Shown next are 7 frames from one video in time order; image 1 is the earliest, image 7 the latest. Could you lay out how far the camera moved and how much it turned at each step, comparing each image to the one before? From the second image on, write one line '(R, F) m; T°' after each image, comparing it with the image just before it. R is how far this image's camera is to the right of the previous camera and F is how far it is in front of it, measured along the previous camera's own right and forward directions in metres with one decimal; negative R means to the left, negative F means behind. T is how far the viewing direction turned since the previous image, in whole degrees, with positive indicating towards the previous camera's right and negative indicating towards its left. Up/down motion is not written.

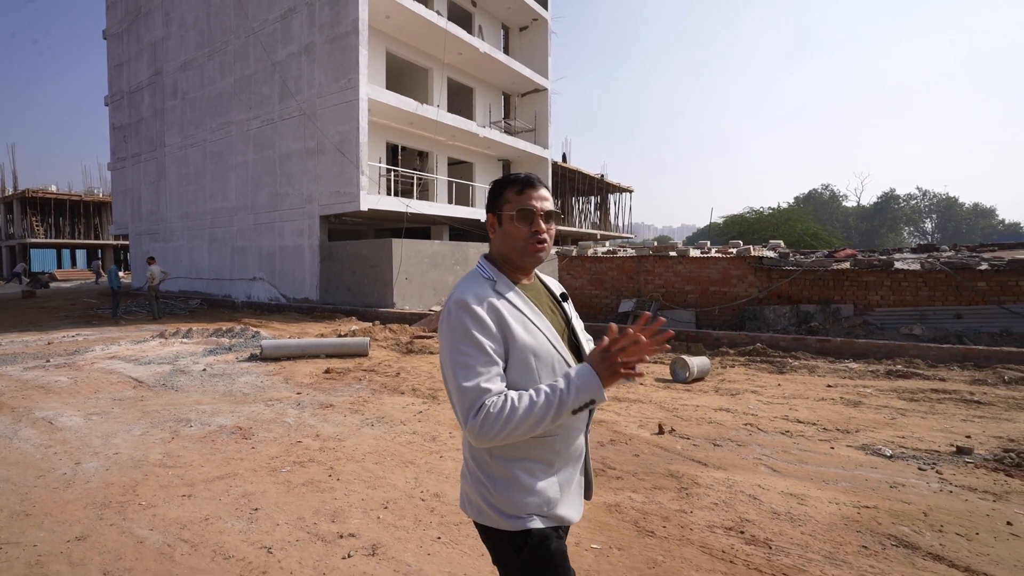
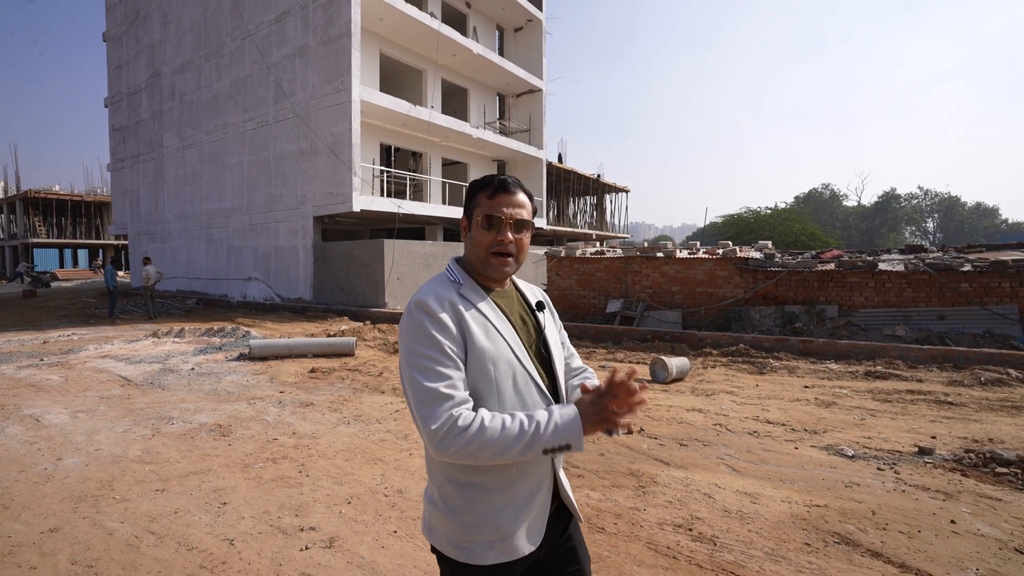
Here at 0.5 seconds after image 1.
(+0.3, -0.1) m; 0°
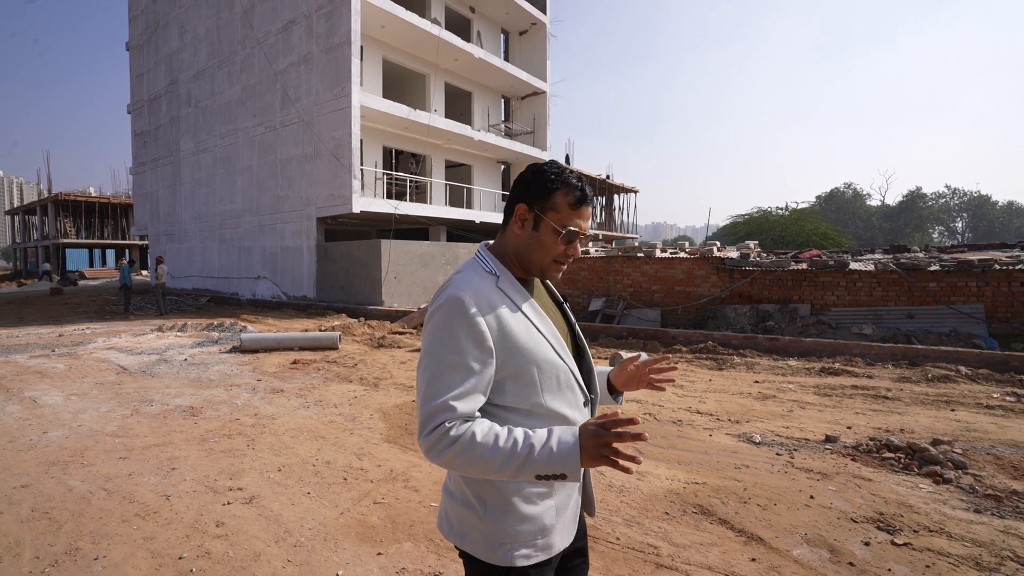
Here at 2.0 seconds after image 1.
(+0.9, -0.5) m; -2°
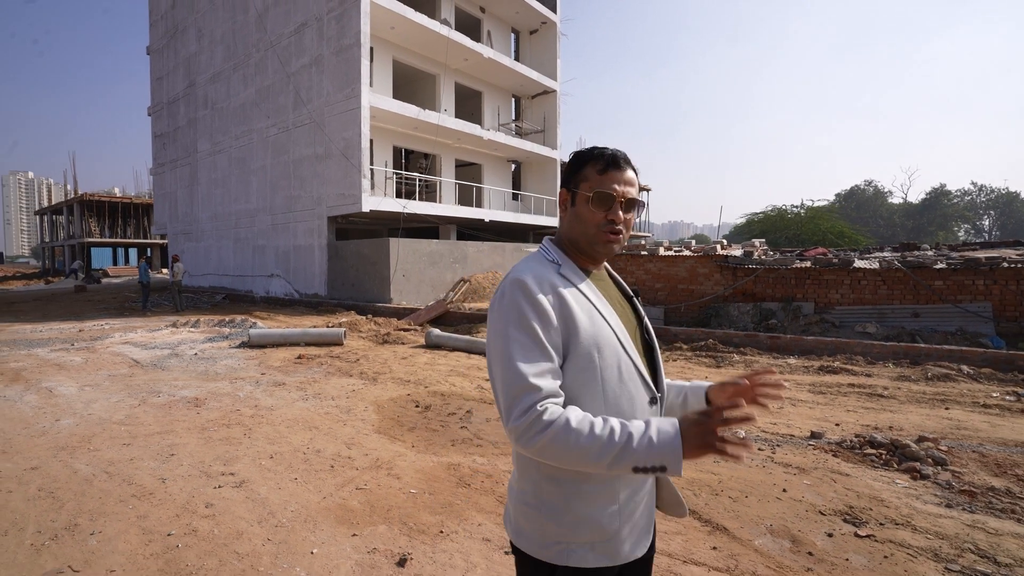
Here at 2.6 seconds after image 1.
(+0.3, -0.1) m; -2°
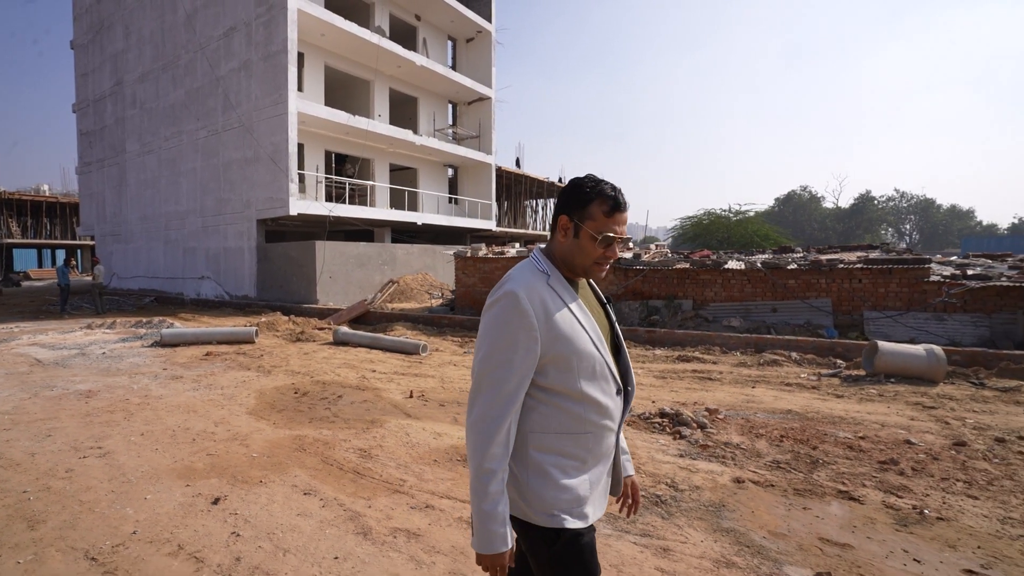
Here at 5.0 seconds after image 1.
(+1.2, -0.9) m; +4°
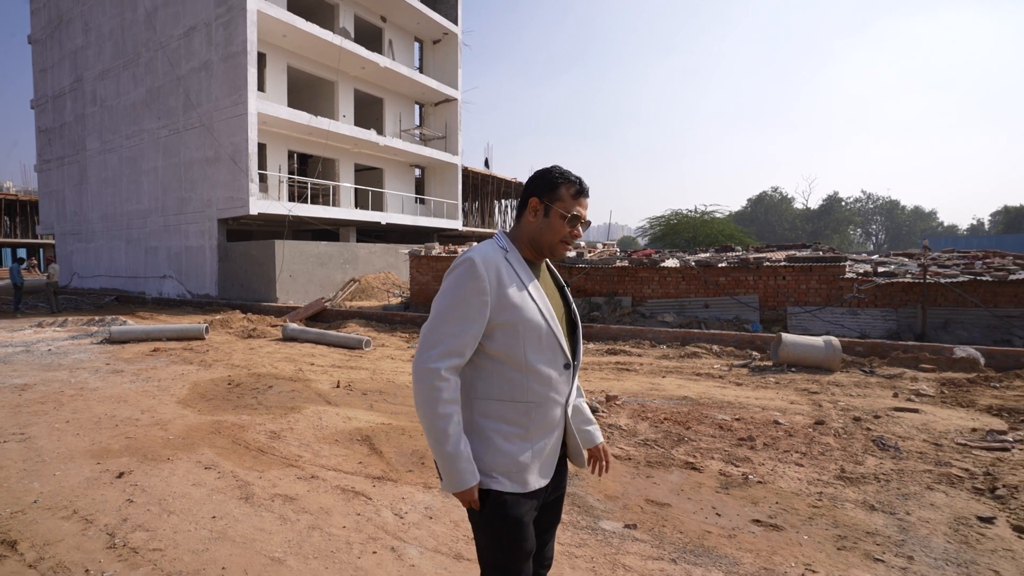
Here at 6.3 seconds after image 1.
(+0.8, -0.5) m; +2°
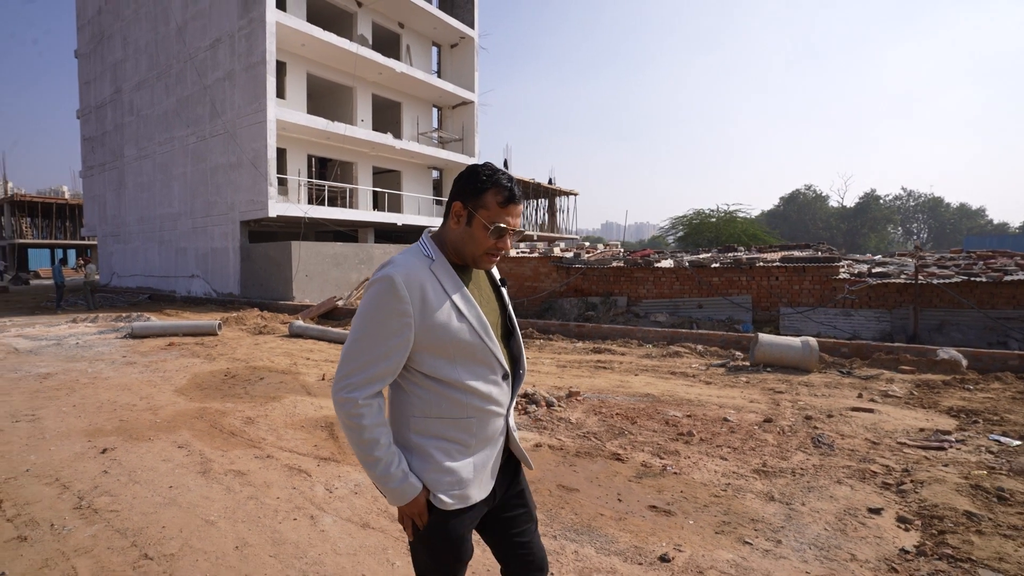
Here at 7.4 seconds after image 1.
(+0.8, -0.3) m; -3°
